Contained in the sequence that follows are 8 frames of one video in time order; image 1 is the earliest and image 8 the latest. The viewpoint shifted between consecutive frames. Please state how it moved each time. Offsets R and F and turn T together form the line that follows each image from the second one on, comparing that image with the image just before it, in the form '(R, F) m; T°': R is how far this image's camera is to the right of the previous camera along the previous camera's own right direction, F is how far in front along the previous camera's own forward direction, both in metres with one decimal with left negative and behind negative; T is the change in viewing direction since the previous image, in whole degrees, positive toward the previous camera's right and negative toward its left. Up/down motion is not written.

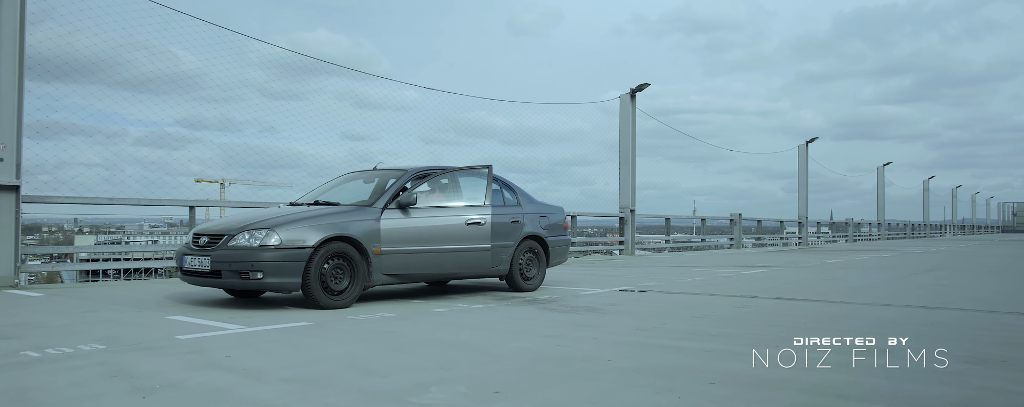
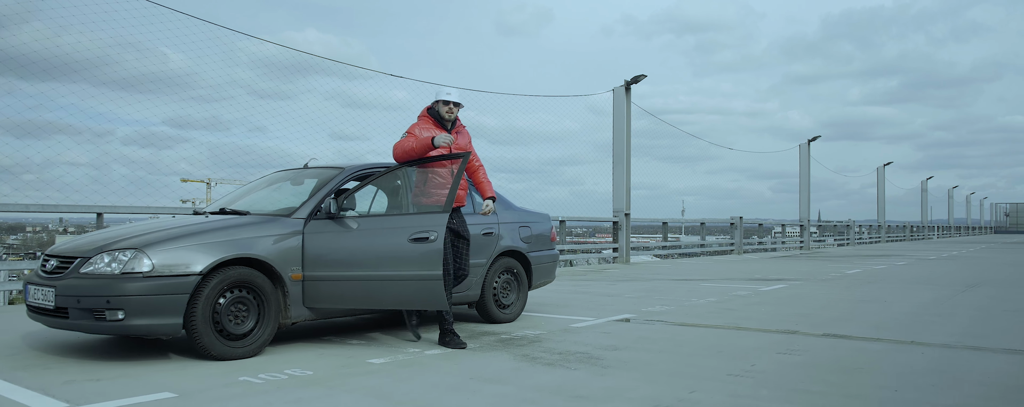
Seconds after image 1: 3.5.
(+0.1, +1.7) m; +1°
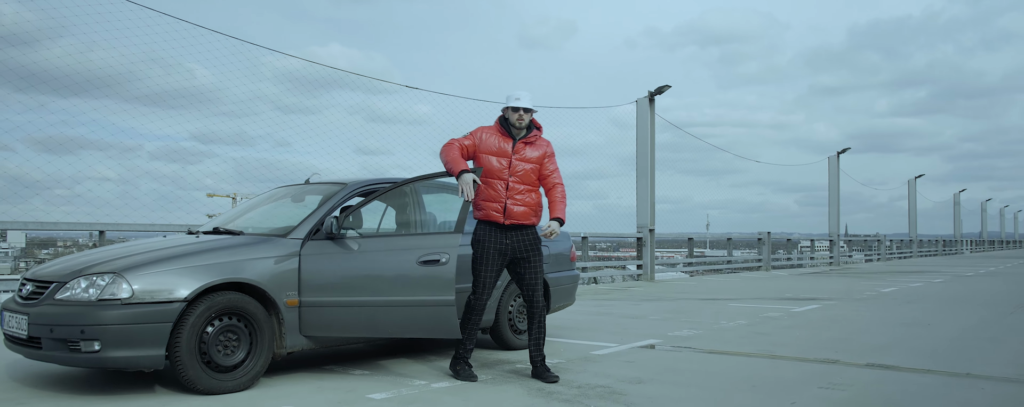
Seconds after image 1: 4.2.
(+0.1, +0.4) m; -2°
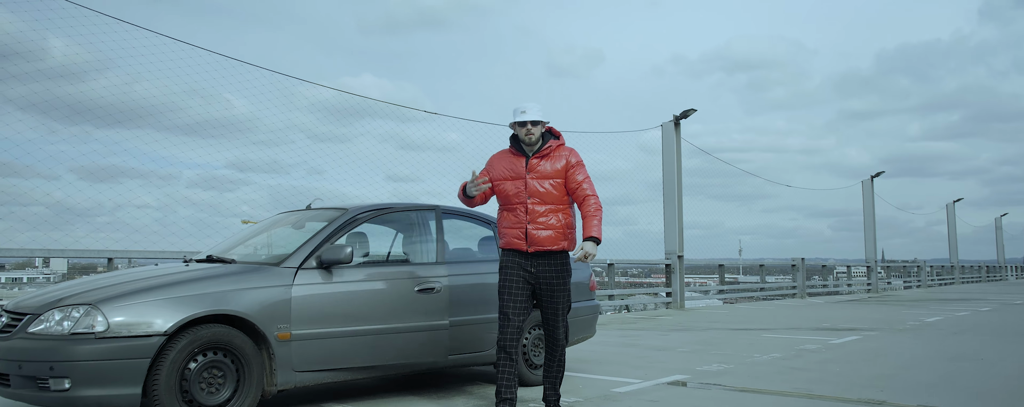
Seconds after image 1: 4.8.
(+0.1, +0.3) m; -2°
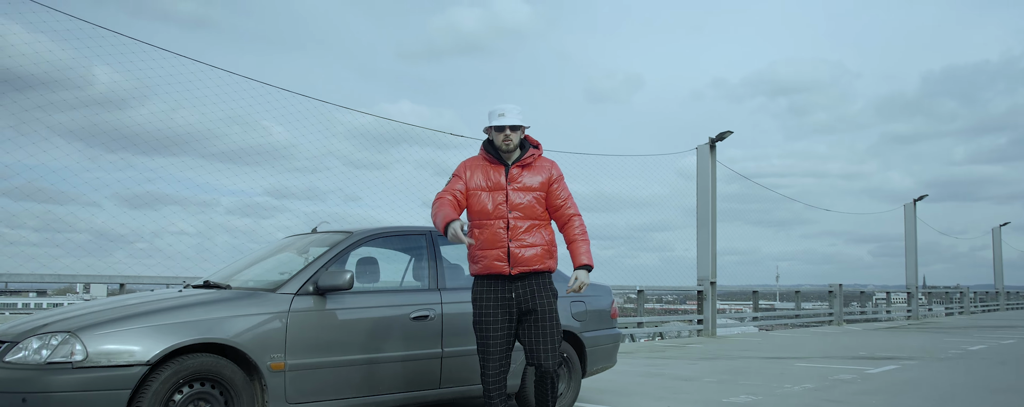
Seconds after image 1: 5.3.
(+0.1, +0.3) m; -2°
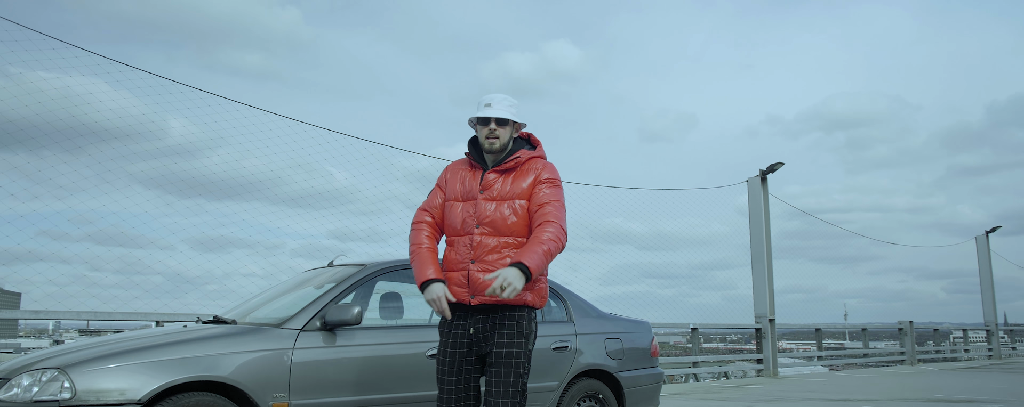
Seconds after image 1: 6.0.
(+0.2, +0.3) m; -4°
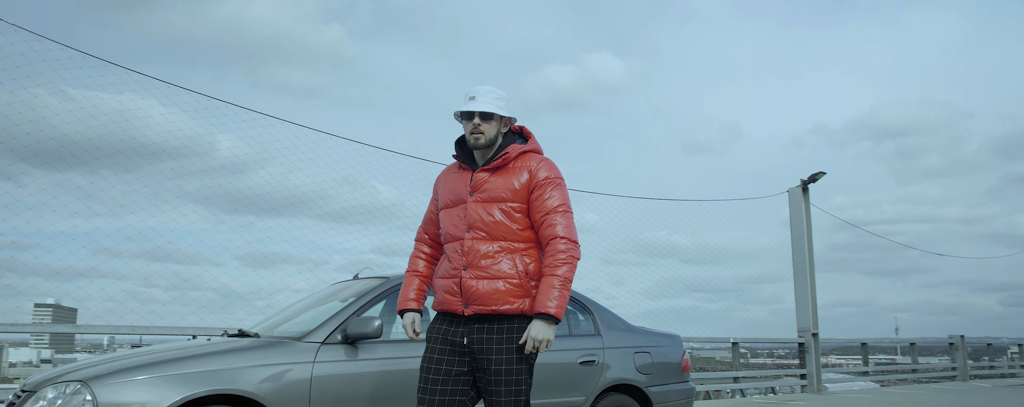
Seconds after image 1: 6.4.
(+0.1, +0.1) m; -3°
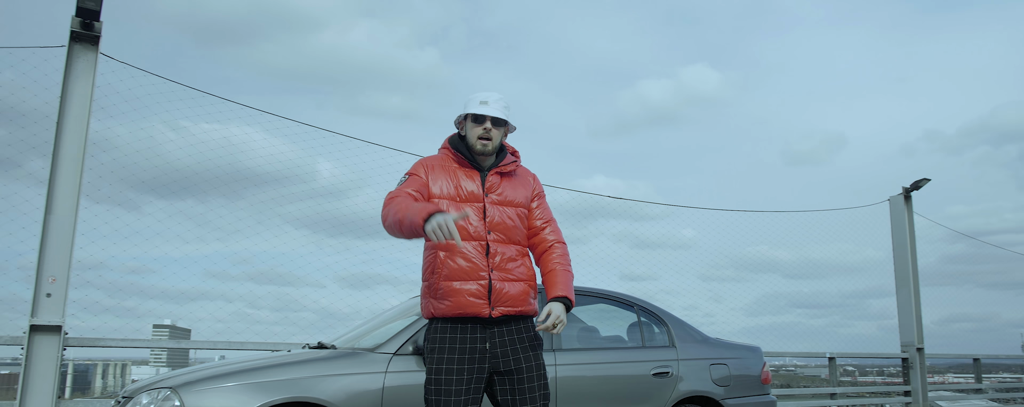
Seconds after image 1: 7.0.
(+0.1, 0.0) m; -7°
